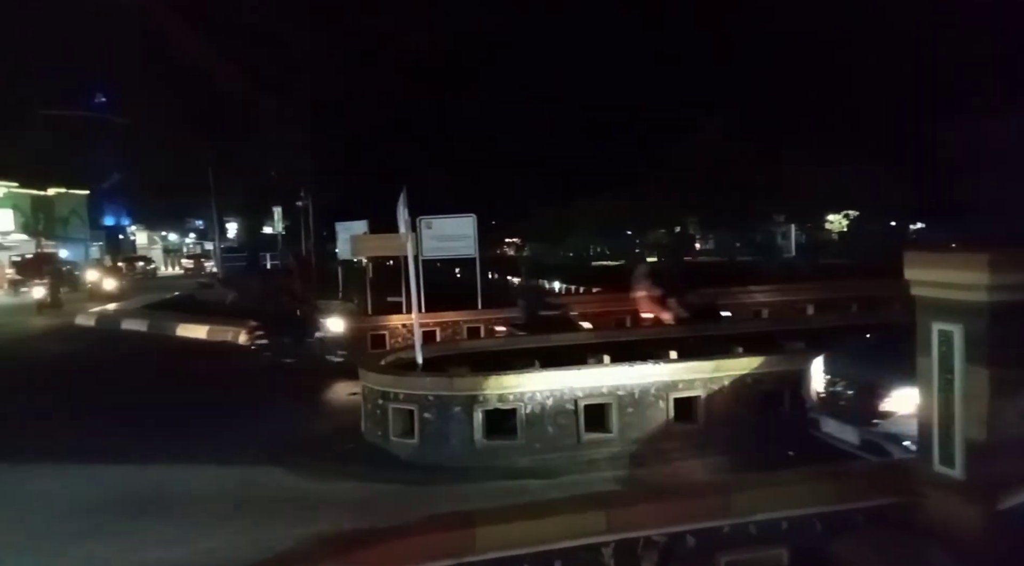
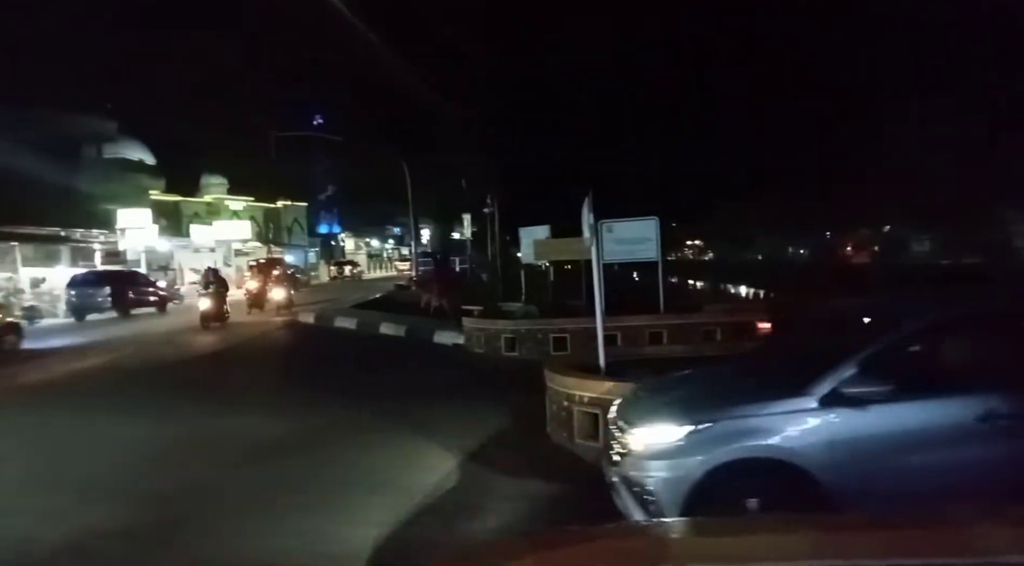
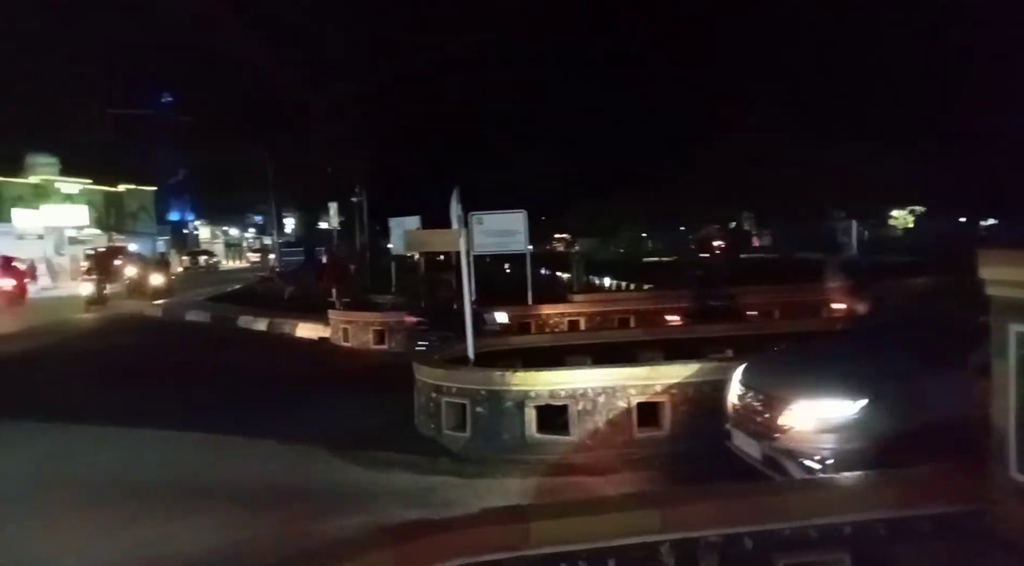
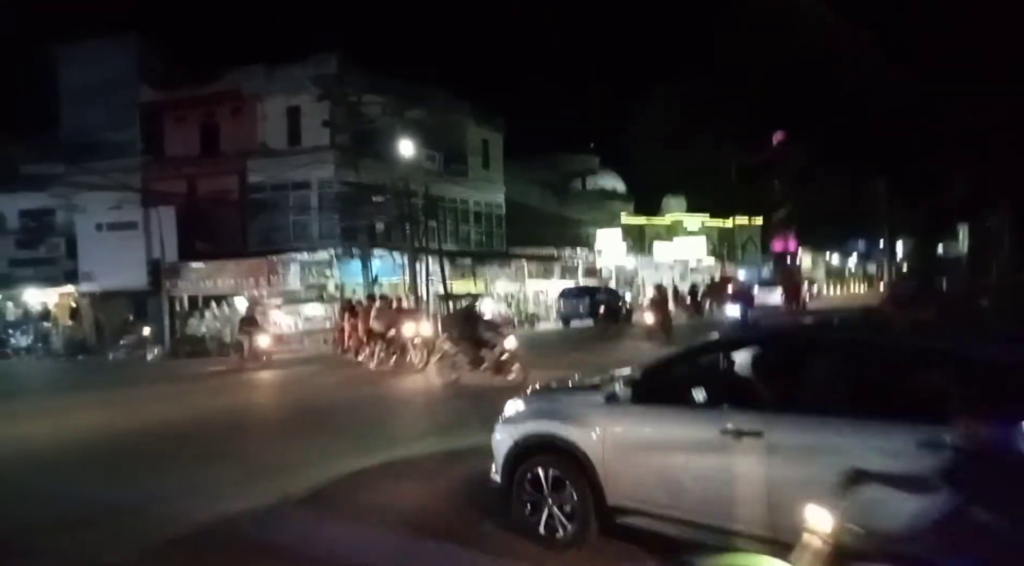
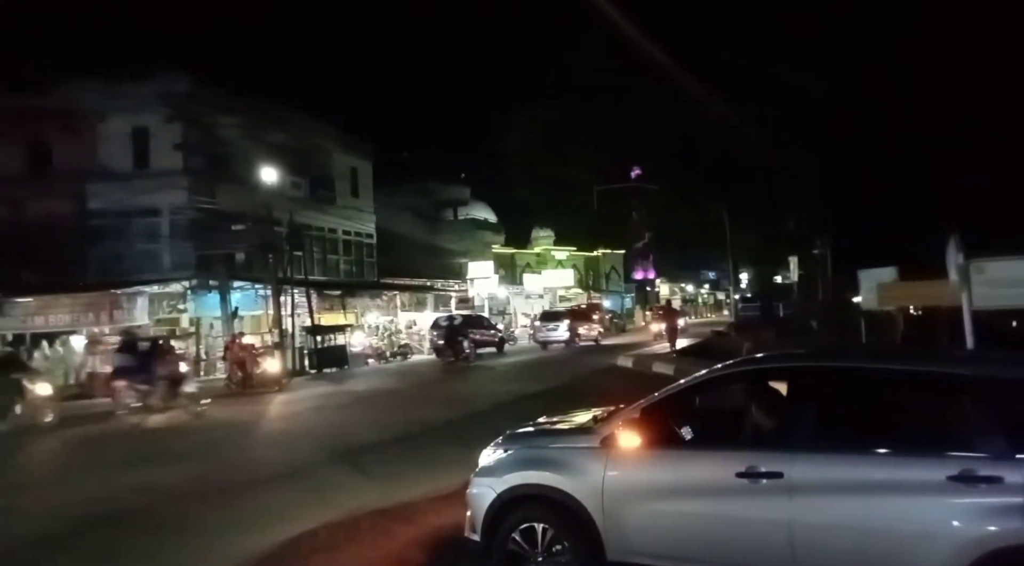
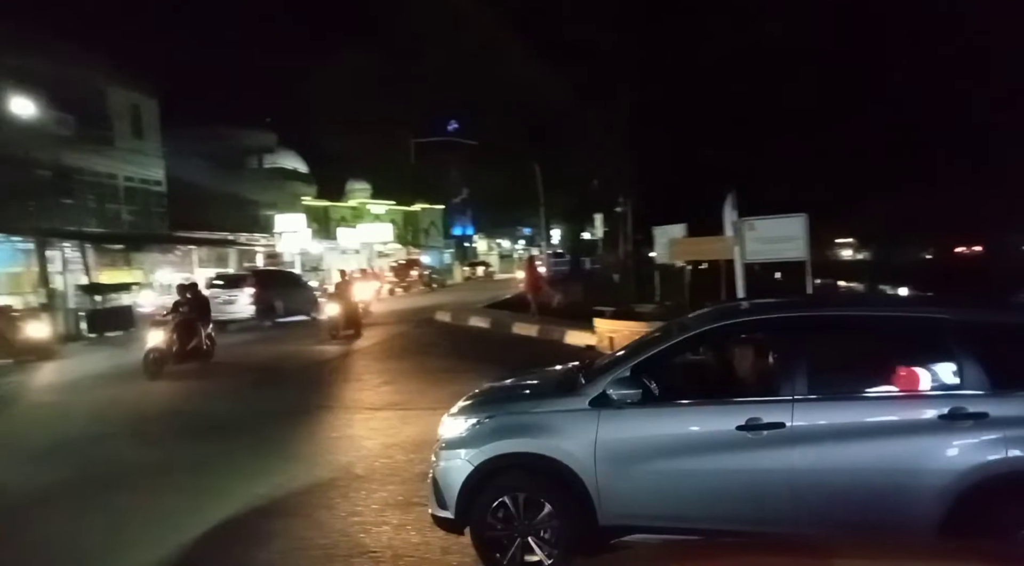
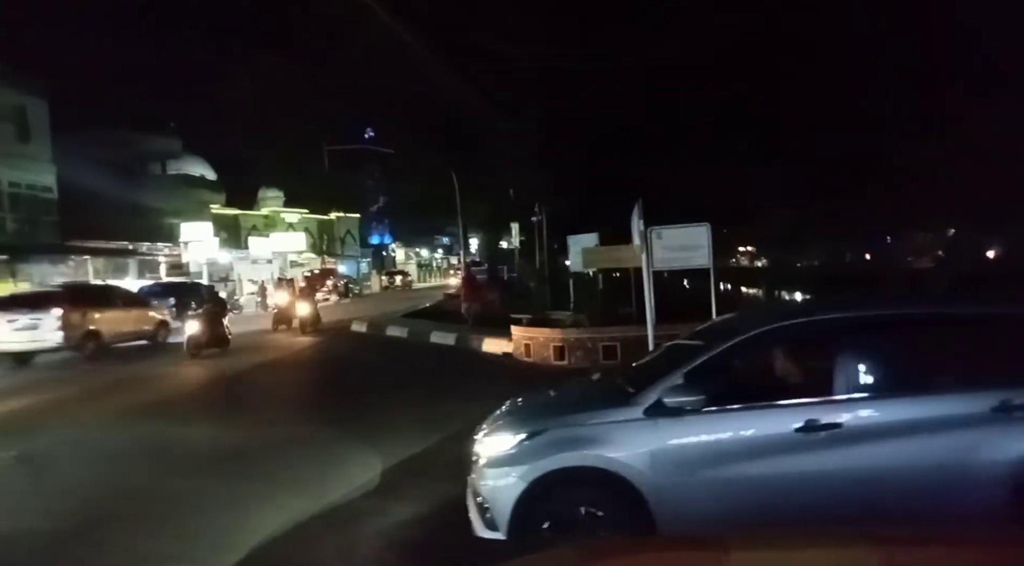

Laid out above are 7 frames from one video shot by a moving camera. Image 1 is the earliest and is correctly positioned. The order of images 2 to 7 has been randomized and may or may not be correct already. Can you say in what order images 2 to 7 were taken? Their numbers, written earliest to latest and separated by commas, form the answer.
3, 2, 7, 6, 5, 4
